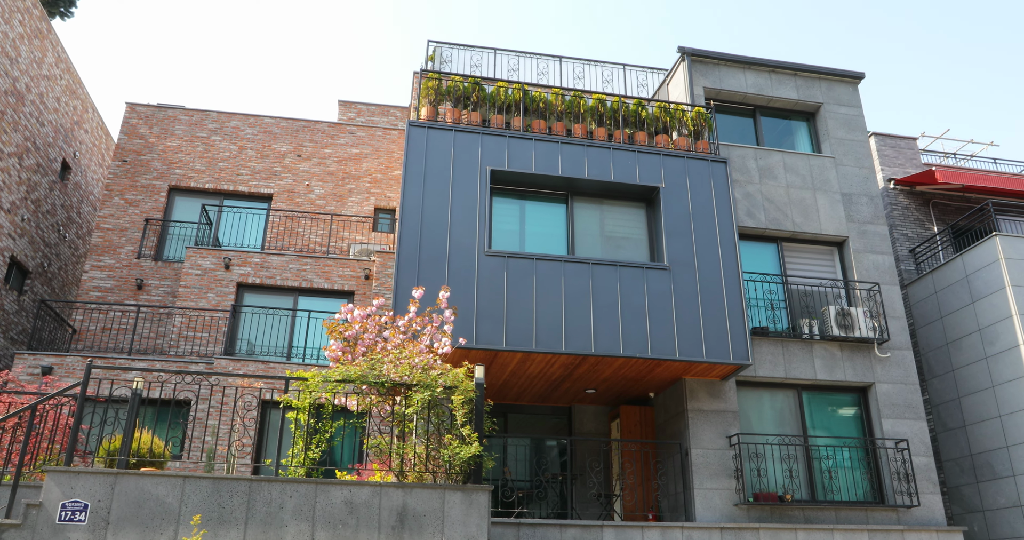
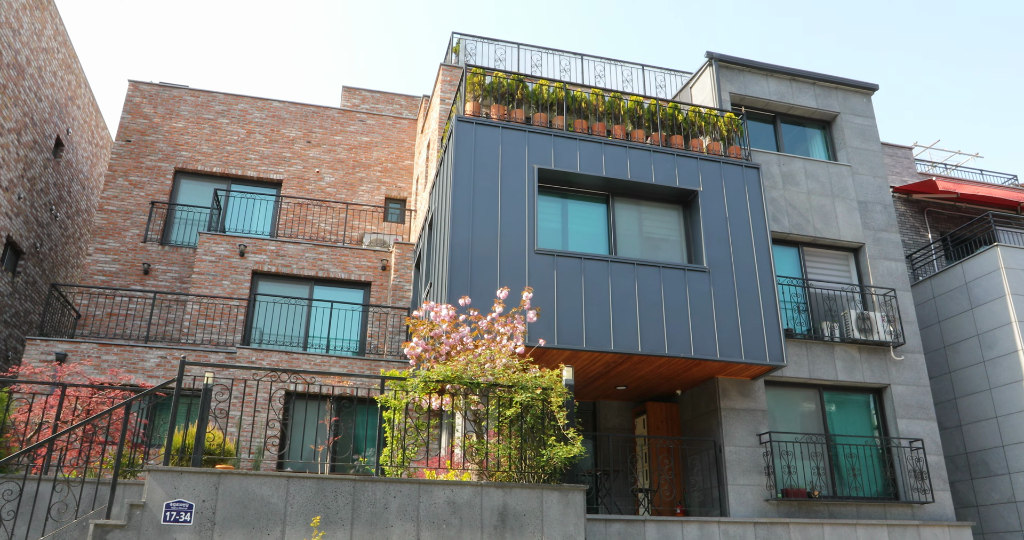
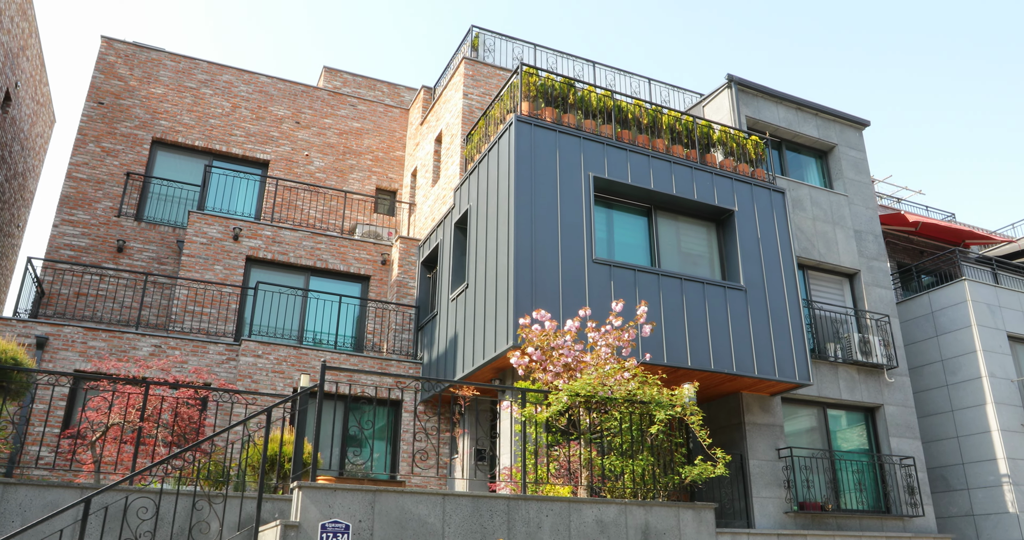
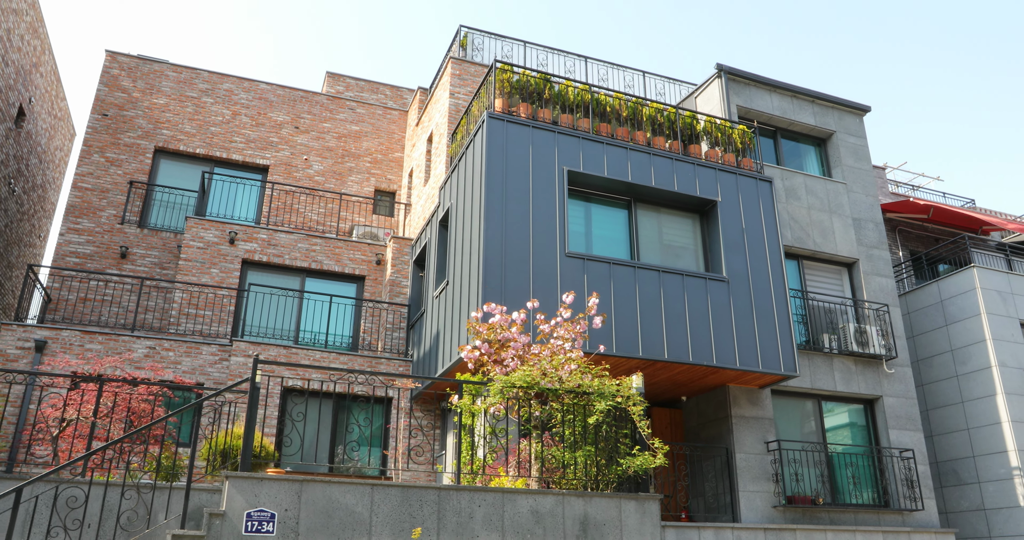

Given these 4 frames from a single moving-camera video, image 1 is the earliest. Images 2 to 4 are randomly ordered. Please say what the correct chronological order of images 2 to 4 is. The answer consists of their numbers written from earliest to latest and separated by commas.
2, 4, 3
